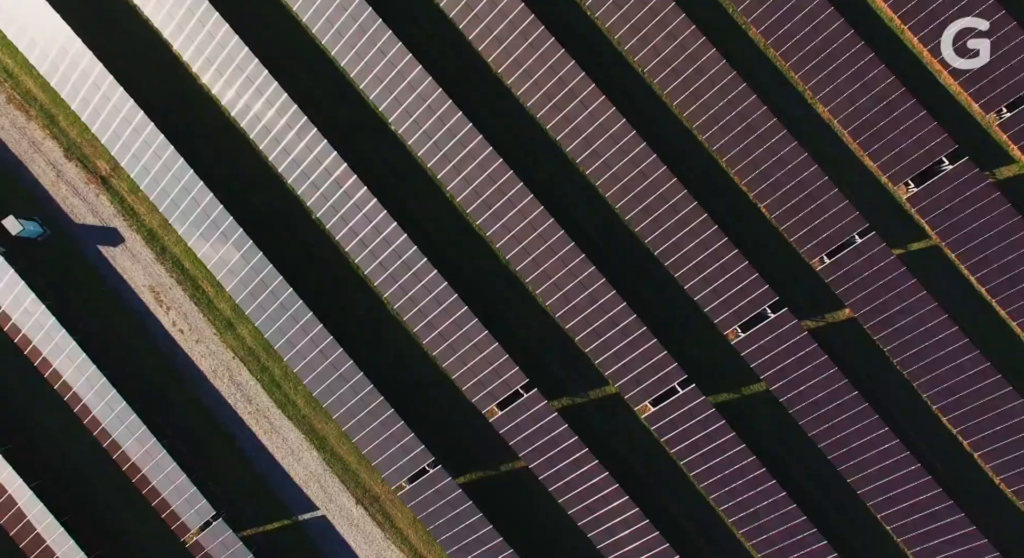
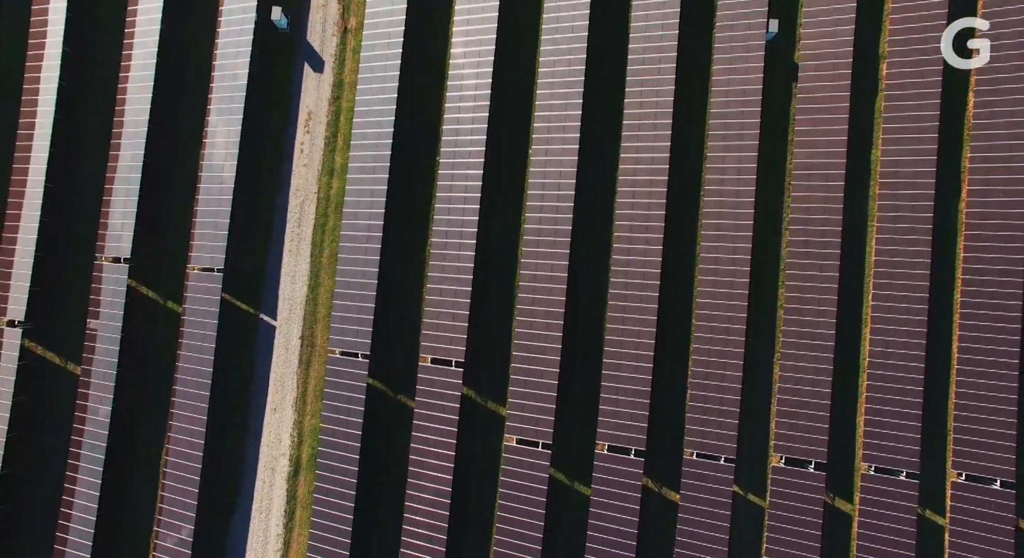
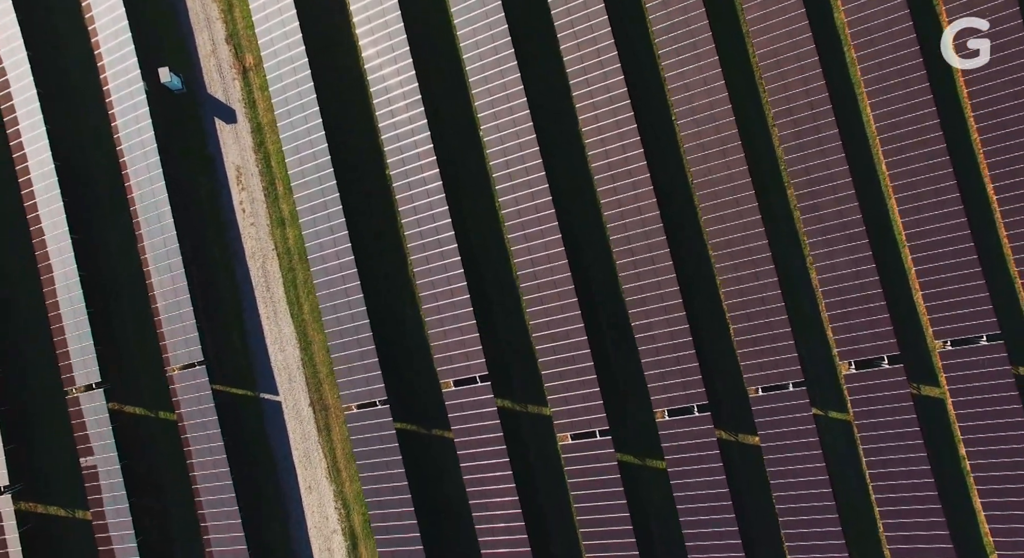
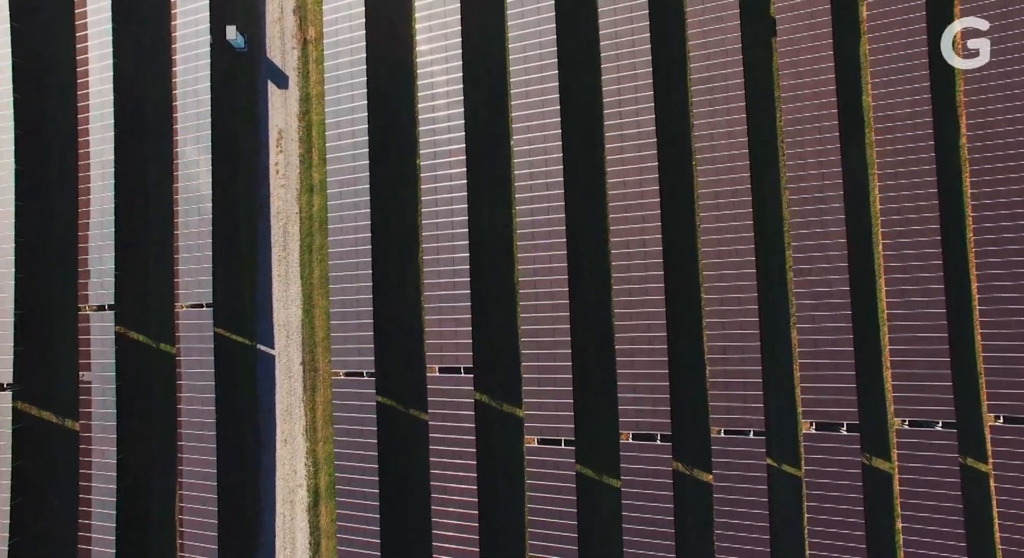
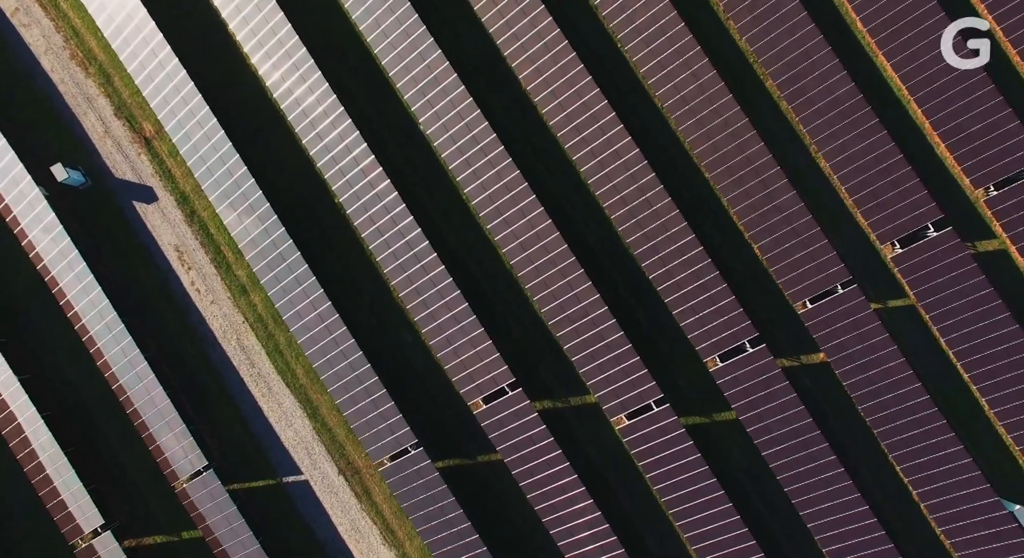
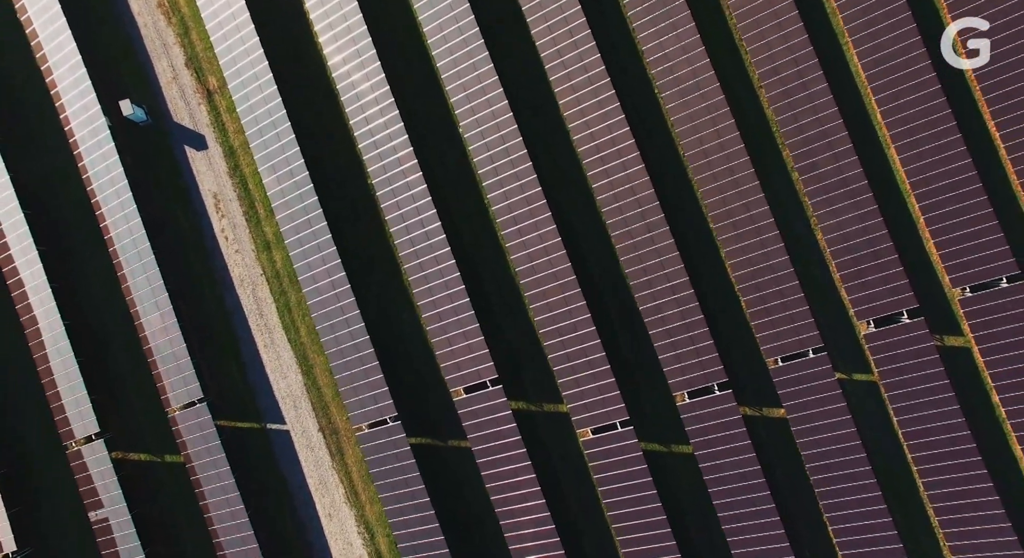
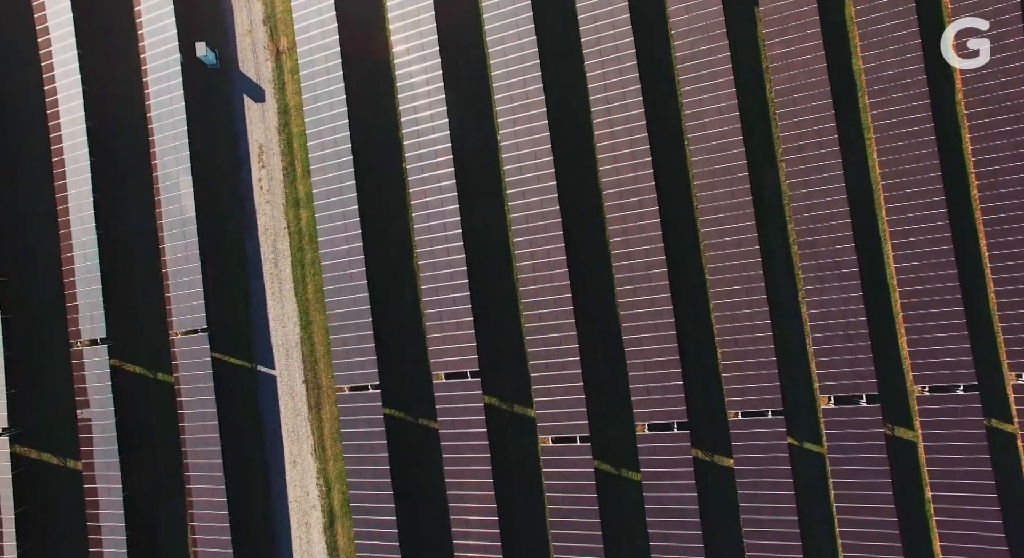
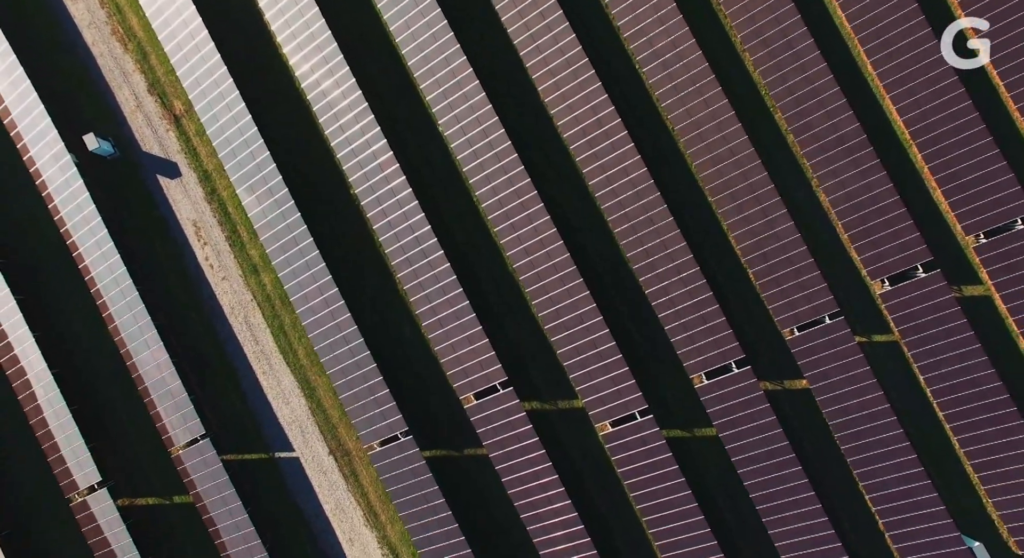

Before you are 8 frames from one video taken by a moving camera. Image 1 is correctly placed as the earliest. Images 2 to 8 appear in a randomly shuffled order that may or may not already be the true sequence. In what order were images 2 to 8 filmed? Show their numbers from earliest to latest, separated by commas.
5, 8, 6, 3, 7, 4, 2
